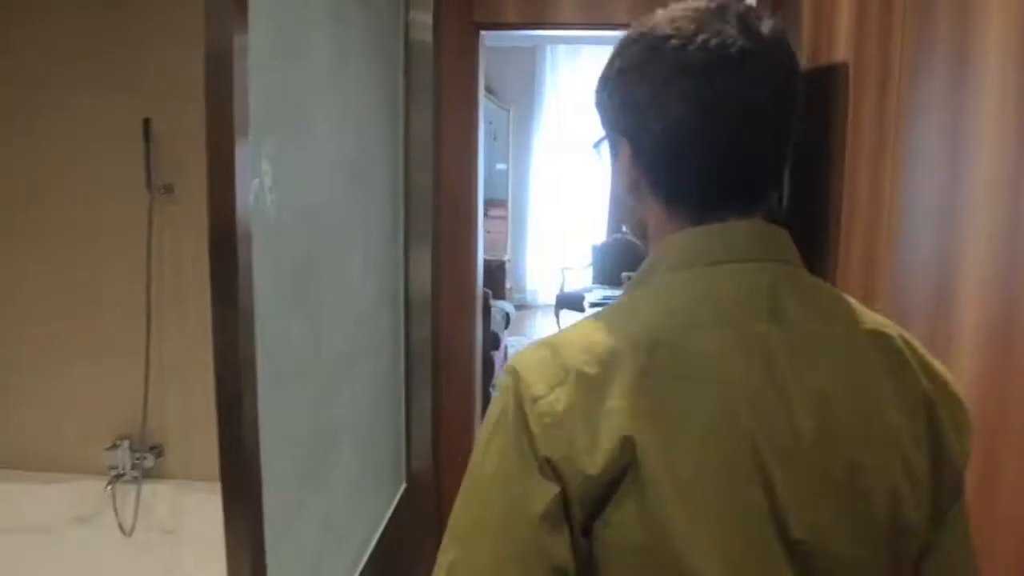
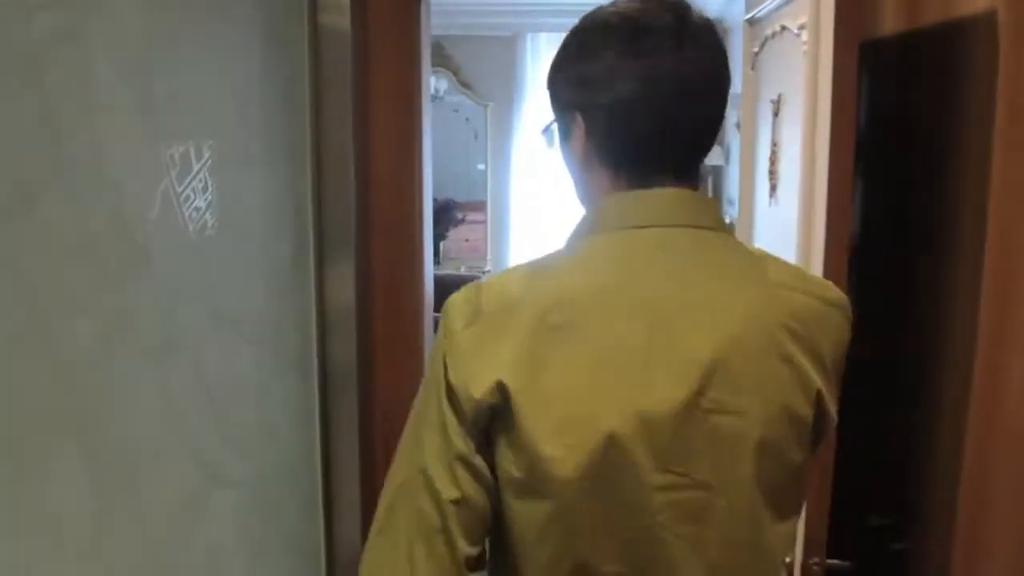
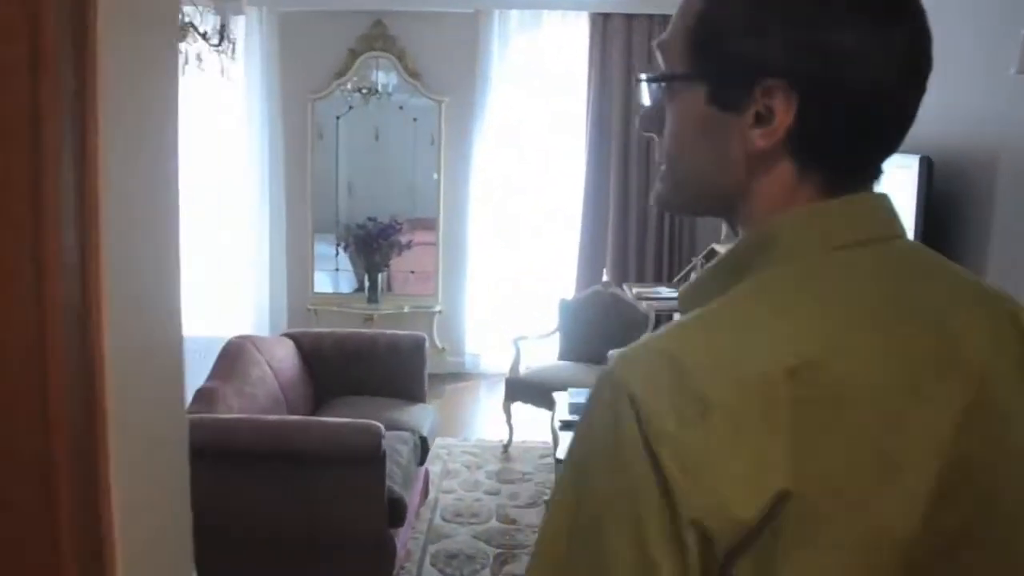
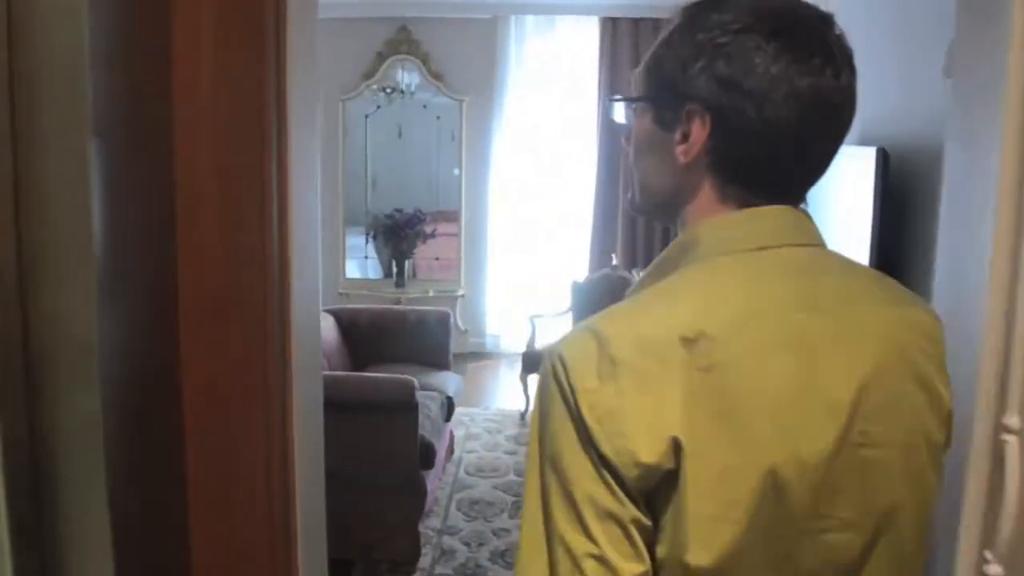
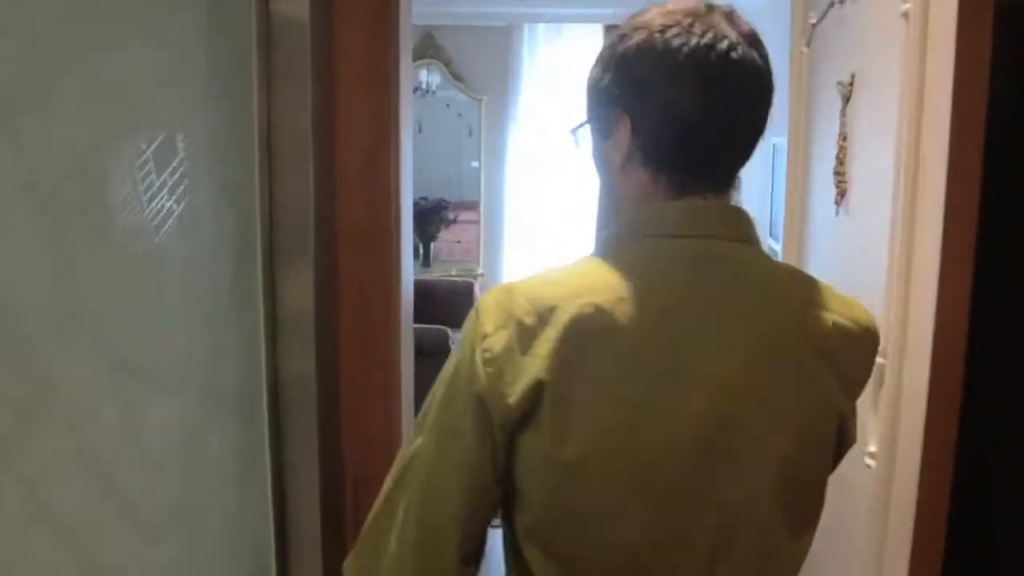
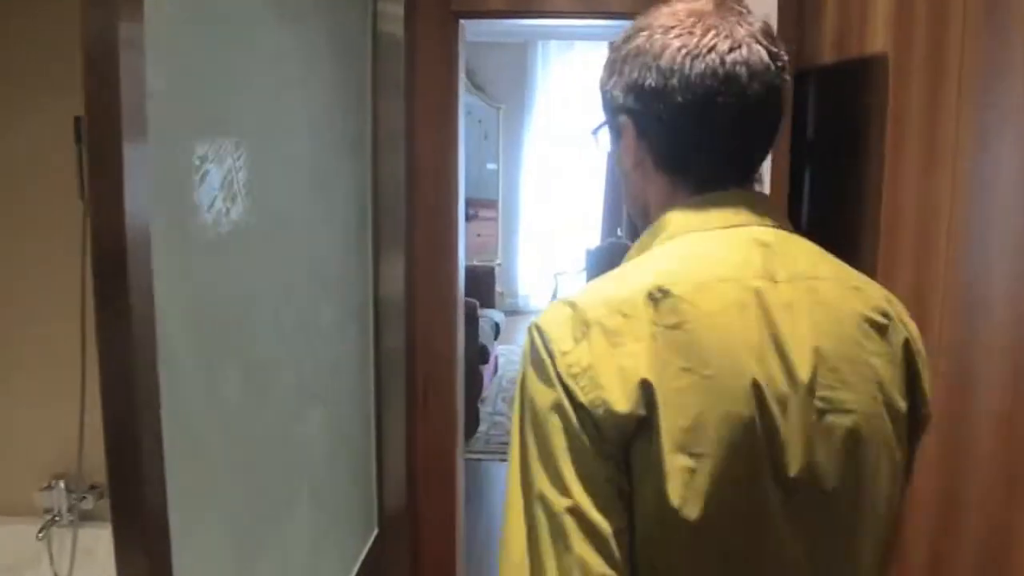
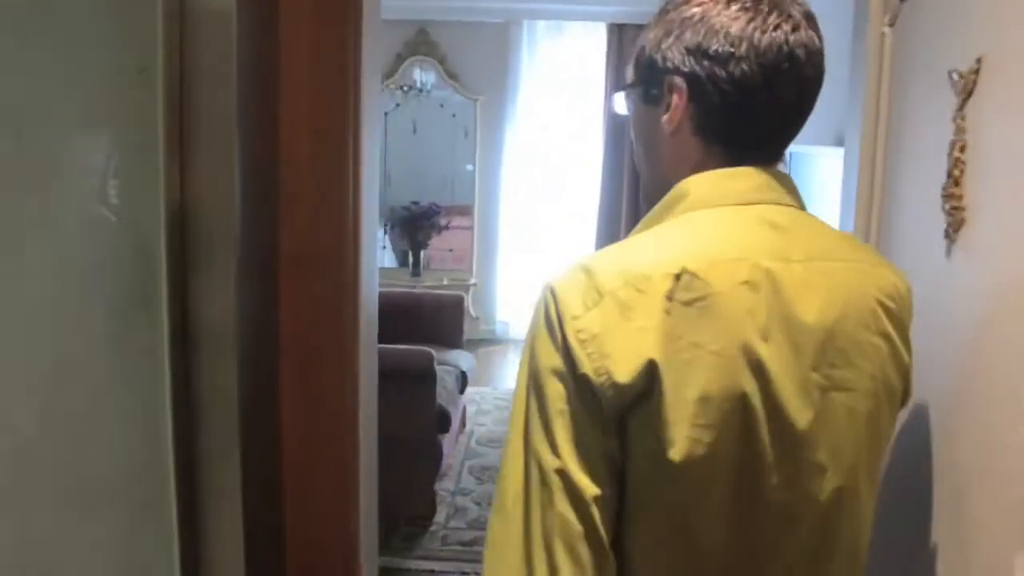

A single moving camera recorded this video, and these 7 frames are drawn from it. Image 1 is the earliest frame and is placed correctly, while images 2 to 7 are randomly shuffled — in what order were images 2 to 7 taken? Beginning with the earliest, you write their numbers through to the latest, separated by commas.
6, 2, 5, 7, 4, 3
